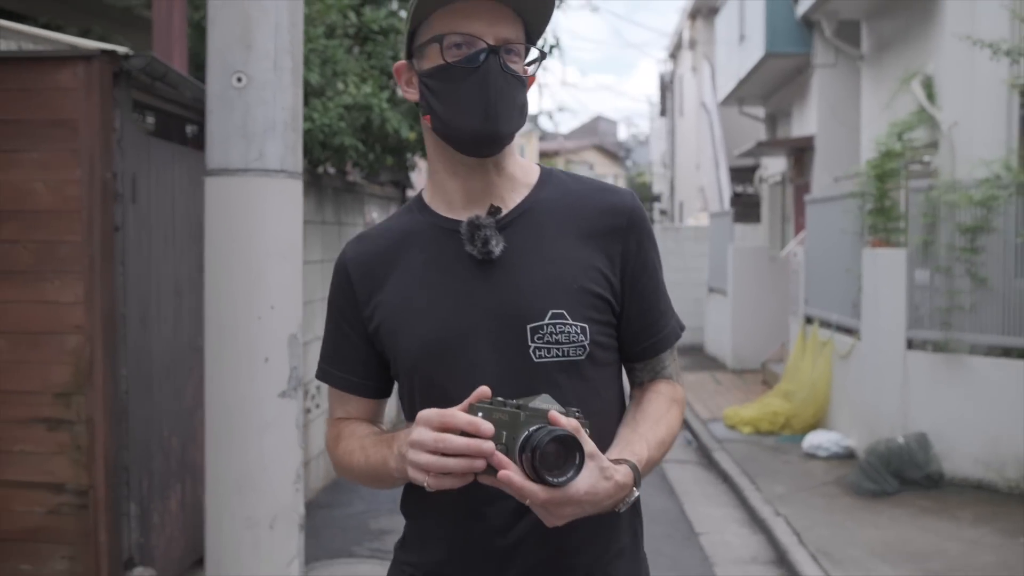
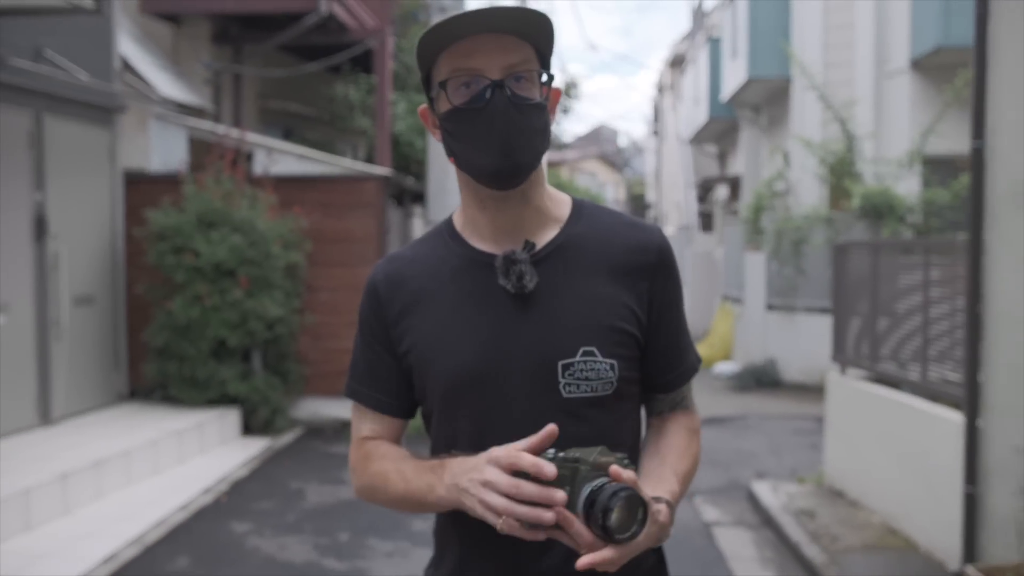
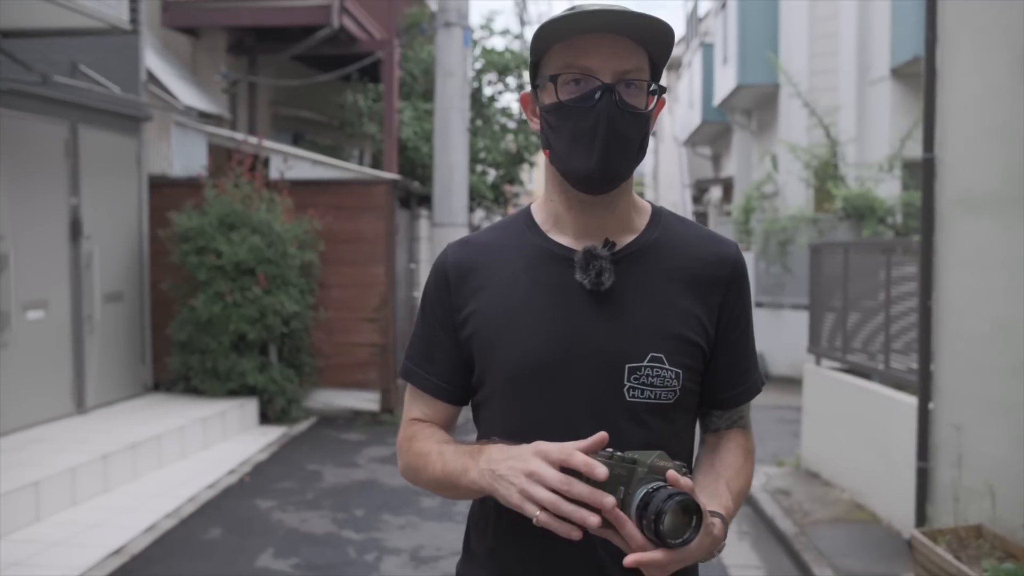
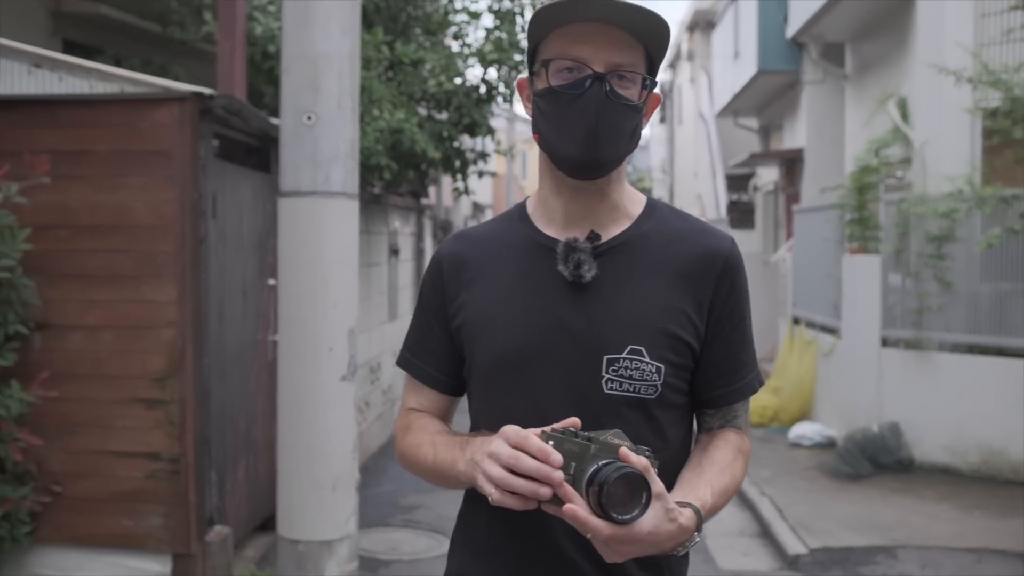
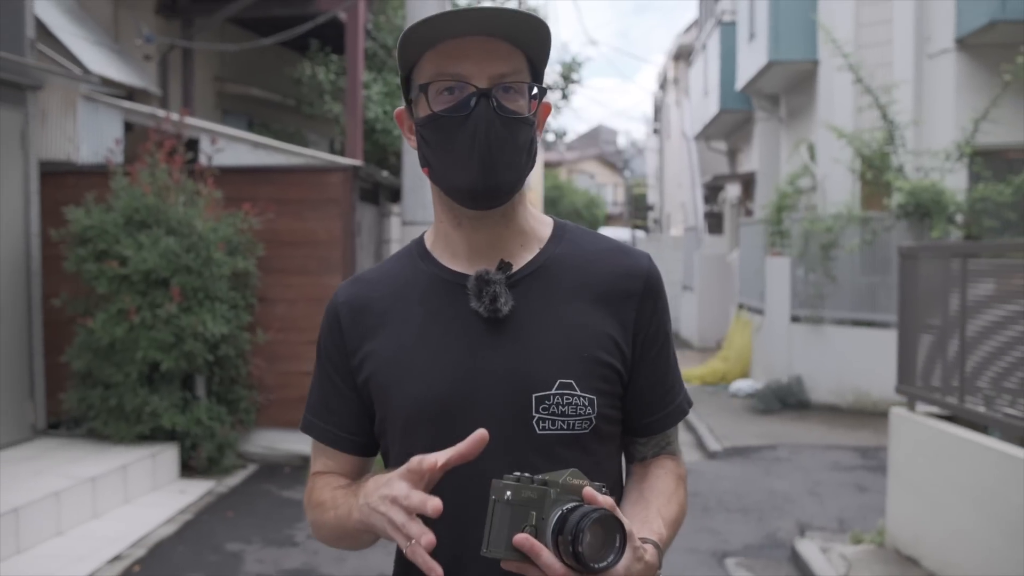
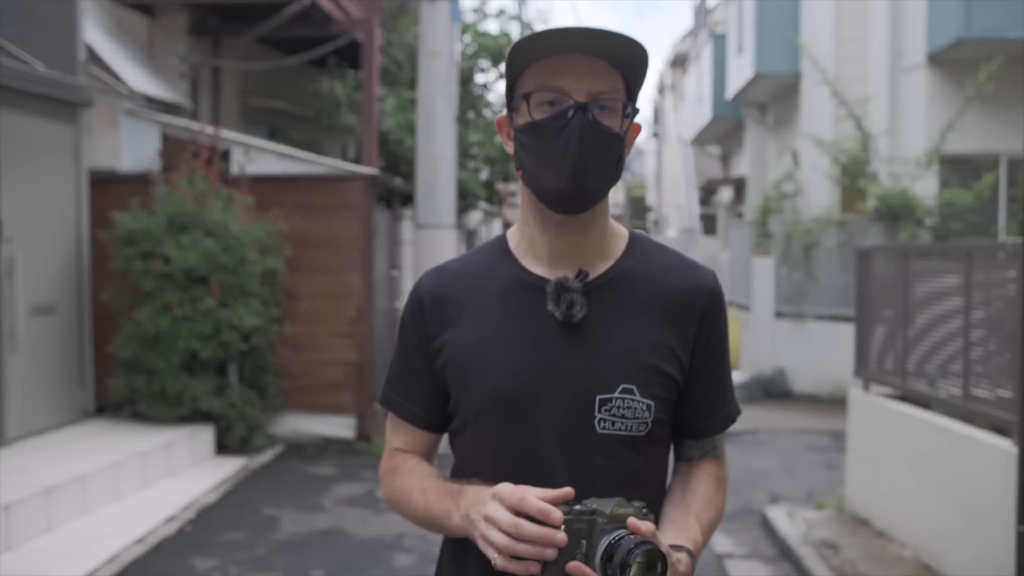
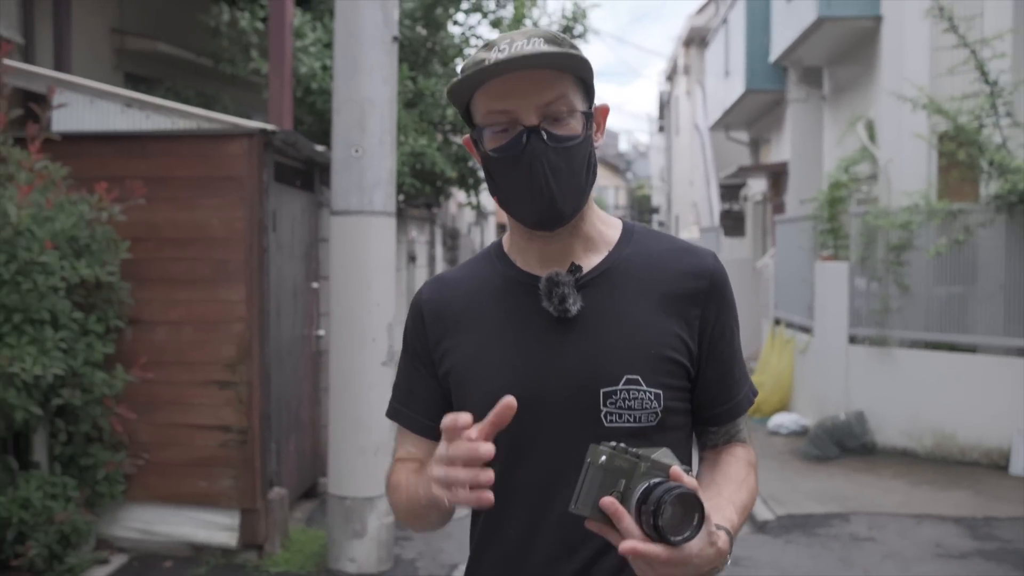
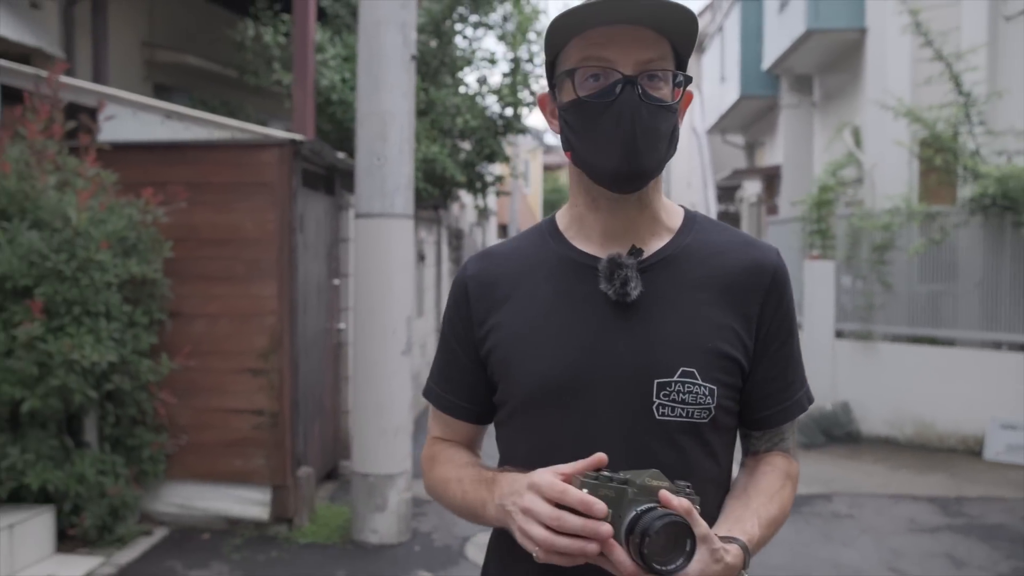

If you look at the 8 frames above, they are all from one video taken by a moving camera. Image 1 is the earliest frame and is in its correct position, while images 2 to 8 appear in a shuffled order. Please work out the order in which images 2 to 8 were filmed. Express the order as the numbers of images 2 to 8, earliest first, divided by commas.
4, 7, 8, 5, 6, 2, 3
